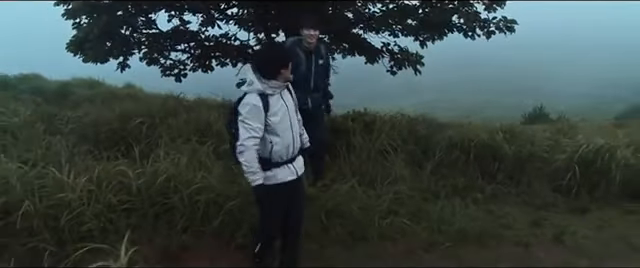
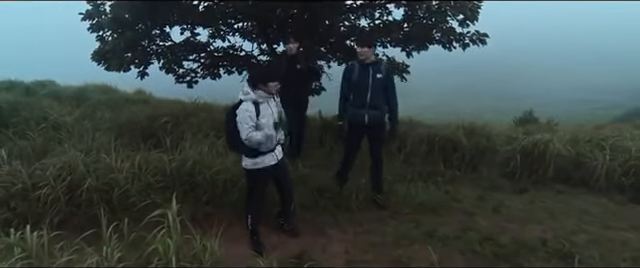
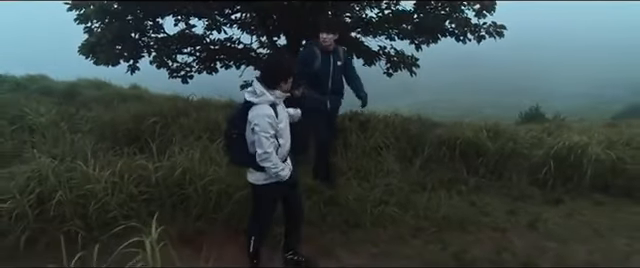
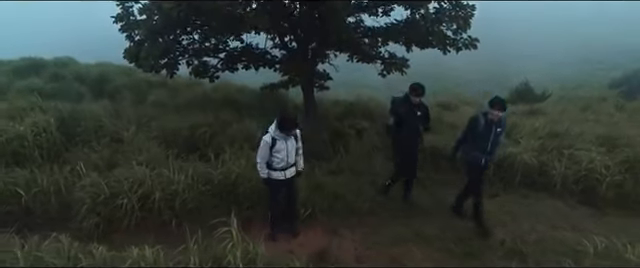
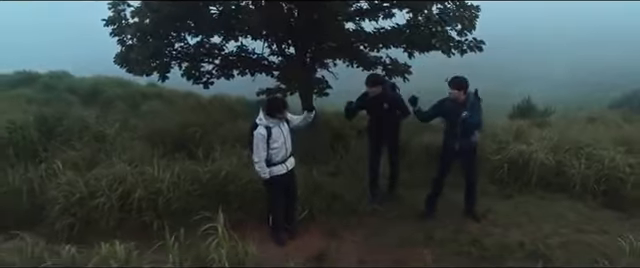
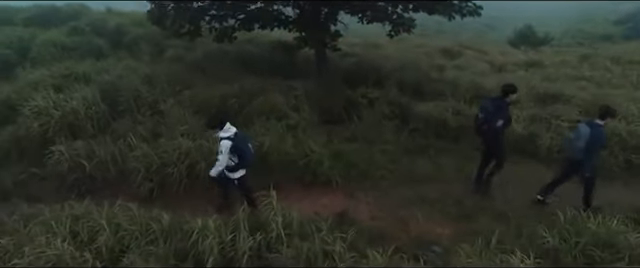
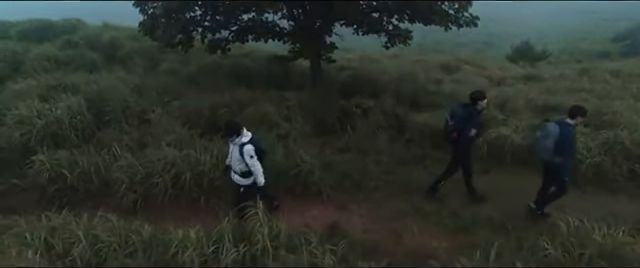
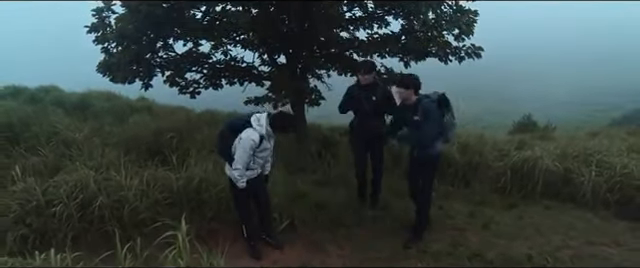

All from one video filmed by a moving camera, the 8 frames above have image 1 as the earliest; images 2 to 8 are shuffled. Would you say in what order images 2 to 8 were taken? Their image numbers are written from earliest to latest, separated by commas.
3, 2, 8, 5, 4, 7, 6
